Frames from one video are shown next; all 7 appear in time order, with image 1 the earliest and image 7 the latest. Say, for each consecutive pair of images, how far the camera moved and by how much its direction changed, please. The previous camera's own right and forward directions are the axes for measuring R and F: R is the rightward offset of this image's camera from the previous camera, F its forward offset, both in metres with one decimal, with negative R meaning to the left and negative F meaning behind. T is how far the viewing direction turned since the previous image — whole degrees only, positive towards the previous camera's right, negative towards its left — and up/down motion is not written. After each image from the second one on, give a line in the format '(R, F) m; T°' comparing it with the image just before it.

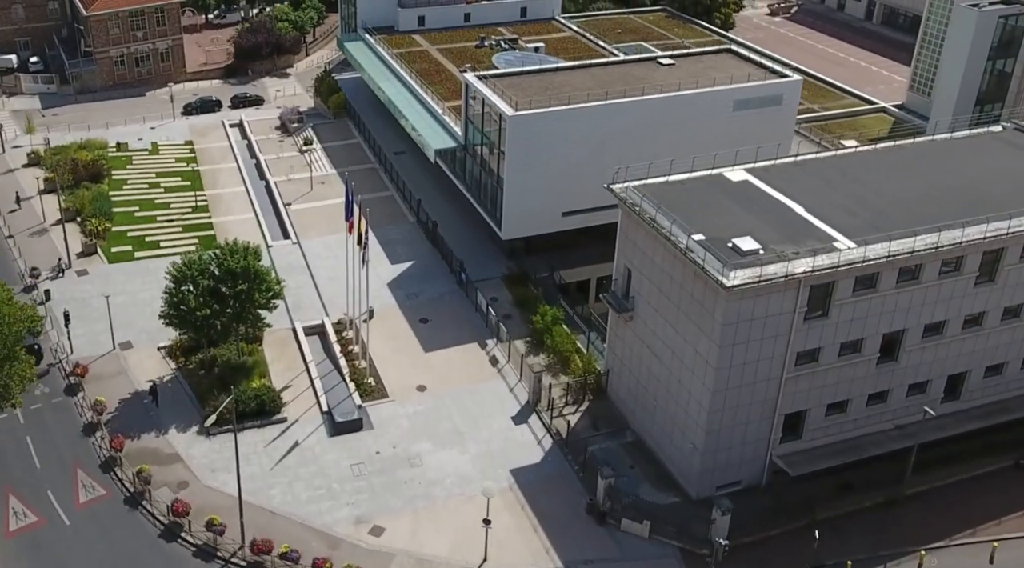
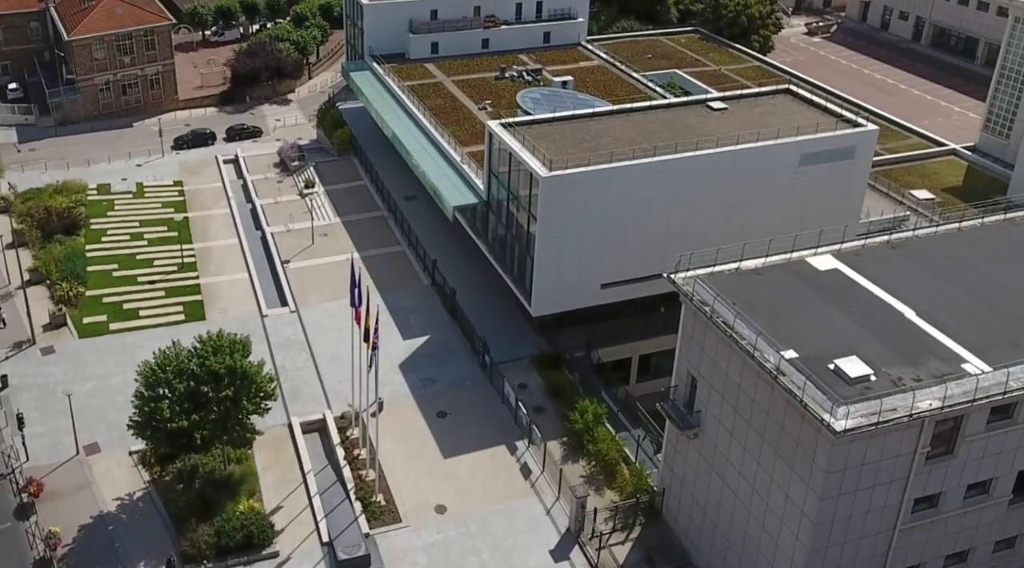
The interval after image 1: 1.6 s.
(-1.3, +8.3) m; 0°
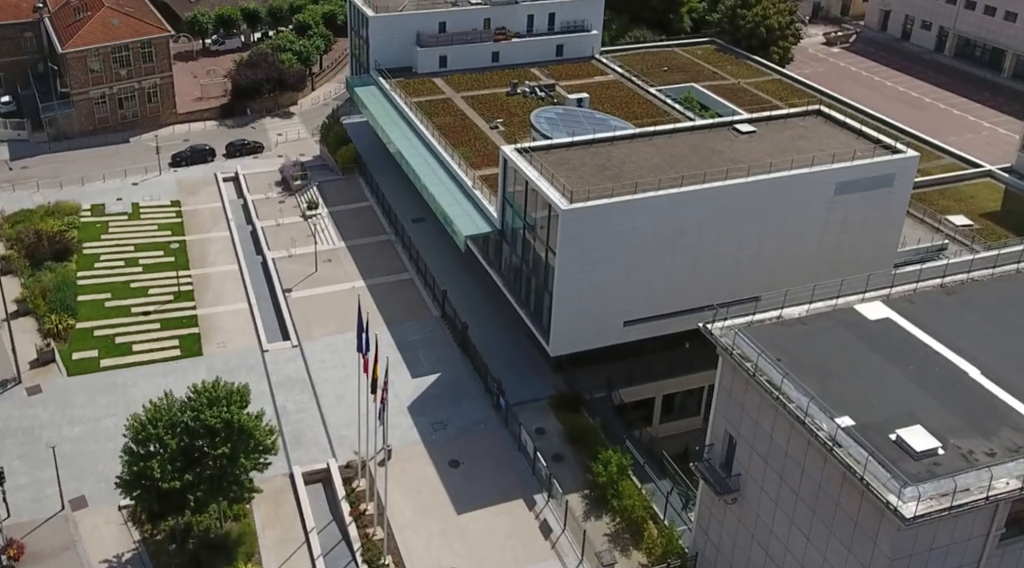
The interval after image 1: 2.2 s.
(-0.6, +3.3) m; 0°
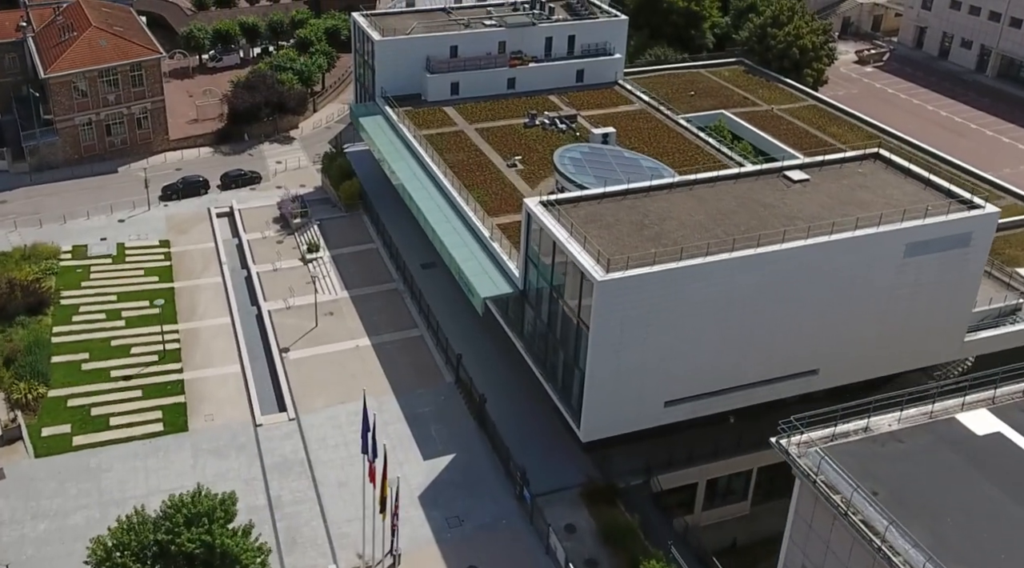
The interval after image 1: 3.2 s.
(-0.9, +5.9) m; 0°
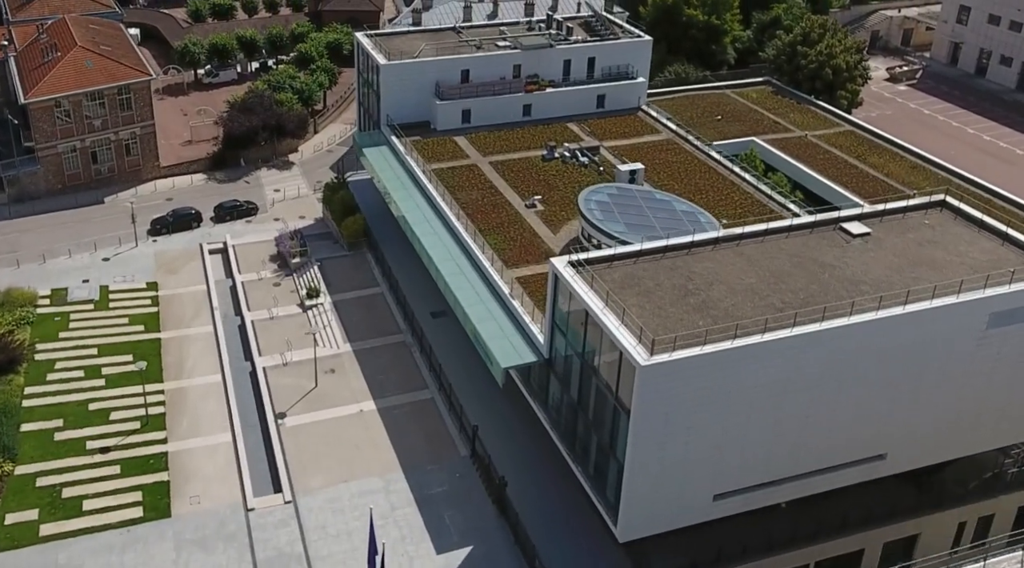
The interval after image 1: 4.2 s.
(-0.9, +5.4) m; 0°
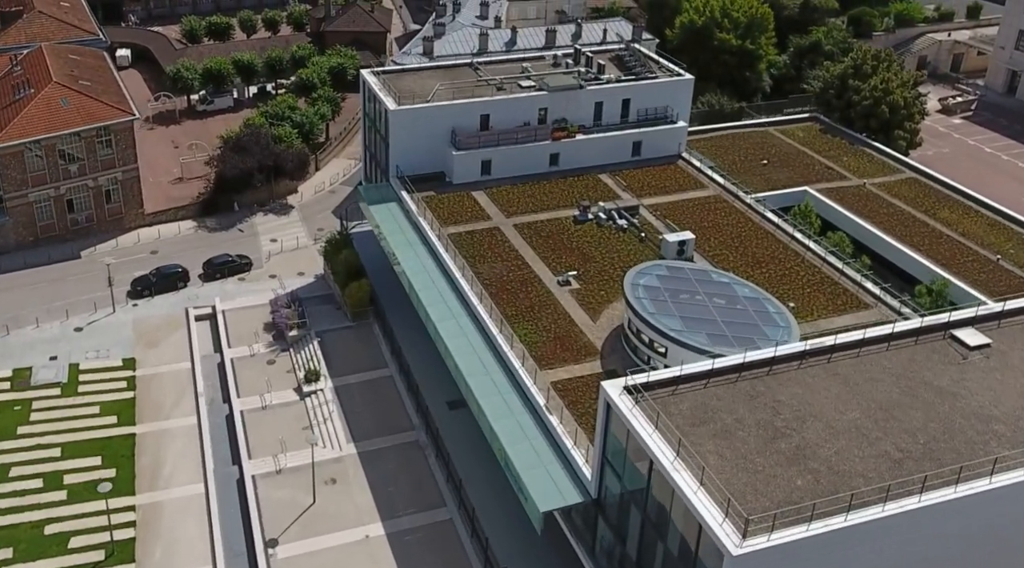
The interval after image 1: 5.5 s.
(-1.2, +7.7) m; 0°
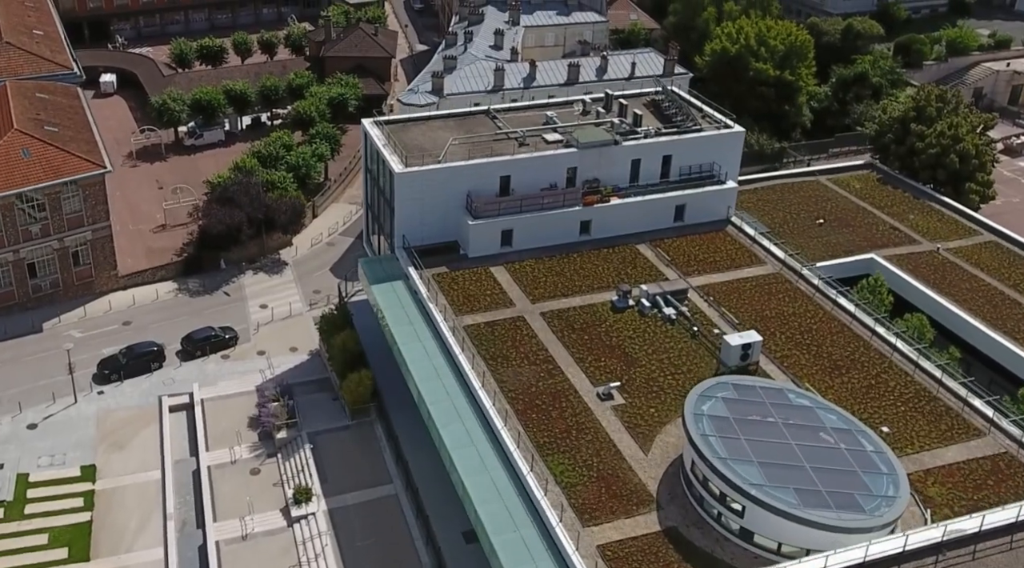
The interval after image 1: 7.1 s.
(-1.0, +8.3) m; 0°
